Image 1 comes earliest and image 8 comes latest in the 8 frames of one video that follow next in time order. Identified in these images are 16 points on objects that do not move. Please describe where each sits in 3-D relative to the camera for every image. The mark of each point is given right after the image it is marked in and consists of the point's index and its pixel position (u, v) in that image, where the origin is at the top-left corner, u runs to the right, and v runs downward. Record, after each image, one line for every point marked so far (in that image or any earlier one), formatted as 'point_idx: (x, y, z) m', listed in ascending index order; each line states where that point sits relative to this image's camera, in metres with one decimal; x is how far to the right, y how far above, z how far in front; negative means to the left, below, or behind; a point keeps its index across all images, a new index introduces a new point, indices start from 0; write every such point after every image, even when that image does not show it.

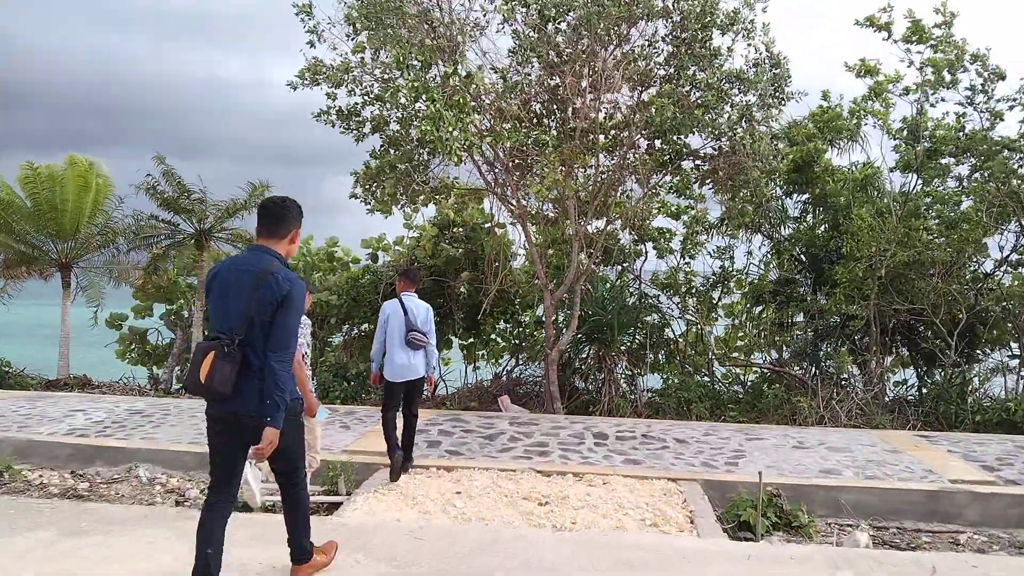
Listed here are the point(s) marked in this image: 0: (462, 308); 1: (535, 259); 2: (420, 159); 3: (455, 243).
0: (-0.7, -0.3, +9.5) m
1: (+0.3, +0.3, +7.9) m
2: (-1.0, +1.4, +7.4) m
3: (-0.8, +0.6, +9.1) m
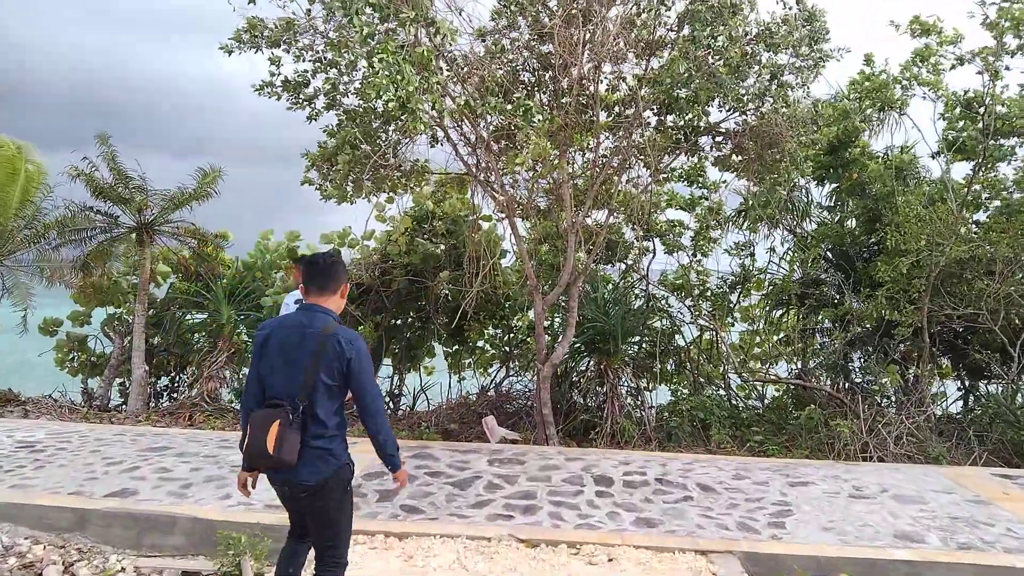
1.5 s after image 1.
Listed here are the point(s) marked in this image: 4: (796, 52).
0: (-0.8, -0.3, +8.3) m
1: (+0.1, +0.3, +6.7) m
2: (-1.1, +1.3, +6.3) m
3: (-0.9, +0.6, +7.9) m
4: (+2.5, +2.1, +6.2) m
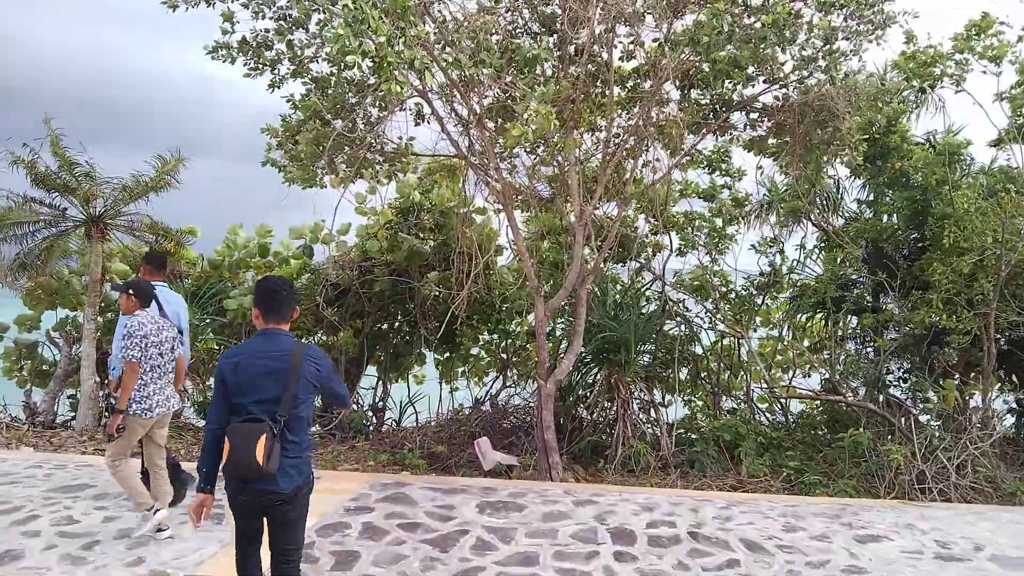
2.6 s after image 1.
0: (-0.8, -0.3, +7.4) m
1: (+0.1, +0.3, +5.8) m
2: (-1.1, +1.3, +5.3) m
3: (-0.9, +0.5, +7.0) m
4: (+2.5, +2.0, +5.2) m
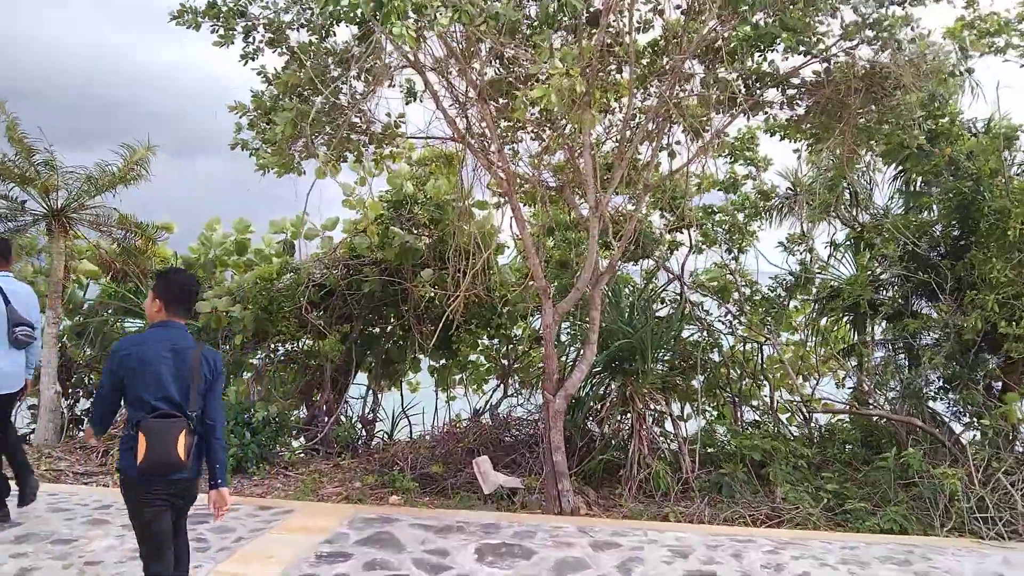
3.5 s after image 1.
0: (-0.8, -0.3, +6.7) m
1: (+0.1, +0.3, +5.2) m
2: (-1.1, +1.3, +4.7) m
3: (-0.9, +0.5, +6.4) m
4: (+2.5, +2.0, +4.6) m
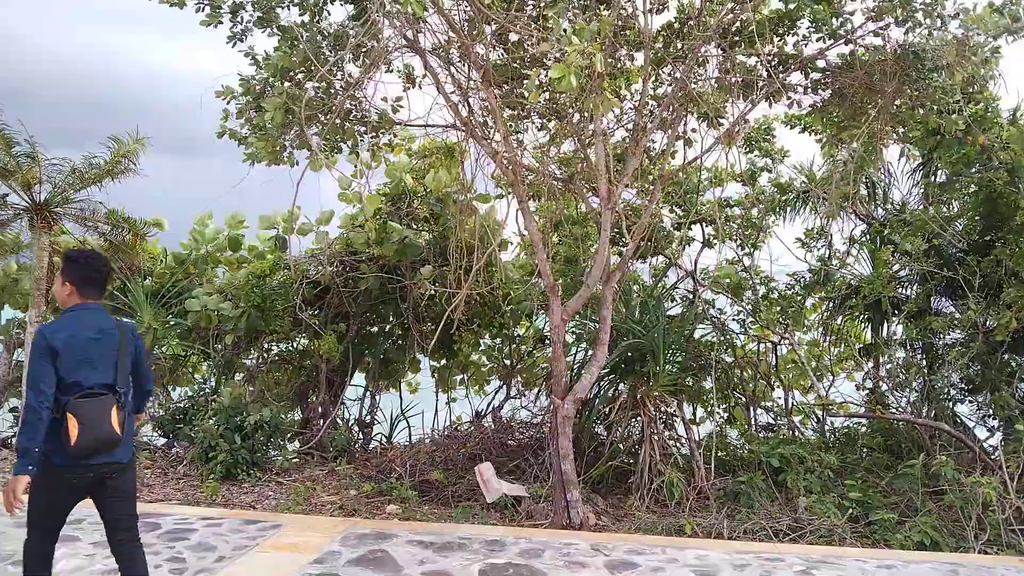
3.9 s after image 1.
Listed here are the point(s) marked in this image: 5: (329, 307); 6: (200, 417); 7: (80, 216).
0: (-0.8, -0.3, +6.4) m
1: (+0.2, +0.3, +4.9) m
2: (-1.1, +1.3, +4.4) m
3: (-0.9, +0.6, +6.1) m
4: (+2.5, +2.1, +4.3) m
5: (-1.6, -0.2, +6.4) m
6: (-2.5, -1.0, +5.7) m
7: (-3.9, +0.6, +6.3) m
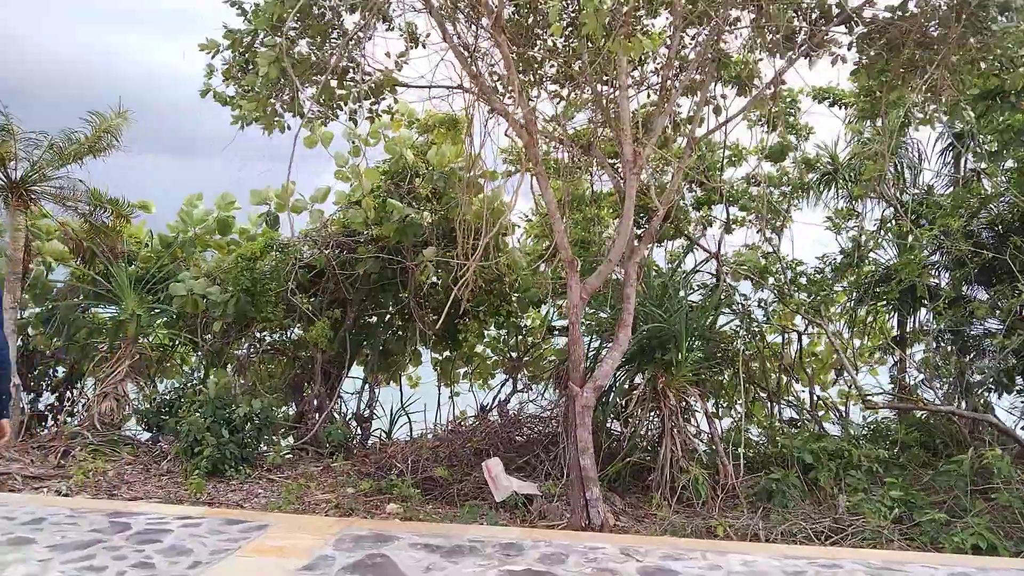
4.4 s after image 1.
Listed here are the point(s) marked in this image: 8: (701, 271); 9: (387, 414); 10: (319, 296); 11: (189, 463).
0: (-0.7, -0.2, +6.0) m
1: (+0.2, +0.4, +4.5) m
2: (-1.0, +1.5, +4.0) m
3: (-0.8, +0.7, +5.7) m
4: (+2.6, +2.2, +3.9) m
5: (-1.6, 0.0, +6.0) m
6: (-2.5, -0.9, +5.3) m
7: (-3.8, +0.8, +5.9) m
8: (+1.5, +0.1, +5.5) m
9: (-1.1, -1.1, +6.2) m
10: (-1.6, -0.1, +6.0) m
11: (-2.3, -1.2, +5.0) m
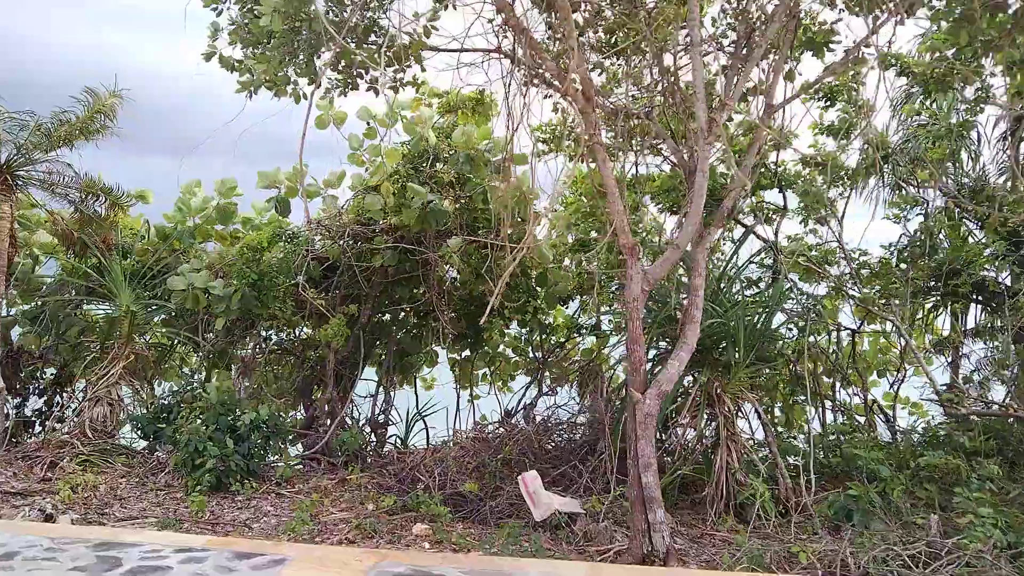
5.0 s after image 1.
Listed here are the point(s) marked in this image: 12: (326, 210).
0: (-0.5, -0.1, +5.5) m
1: (+0.5, +0.5, +4.0) m
2: (-0.8, +1.5, +3.5) m
3: (-0.6, +0.7, +5.2) m
4: (+2.8, +2.2, +3.4) m
5: (-1.3, 0.0, +5.5) m
6: (-2.2, -0.9, +4.8) m
7: (-3.6, +0.8, +5.4) m
8: (+1.7, +0.2, +5.0) m
9: (-0.9, -1.1, +5.7) m
10: (-1.4, 0.0, +5.5) m
11: (-2.0, -1.2, +4.5) m
12: (-1.4, +0.6, +5.3) m
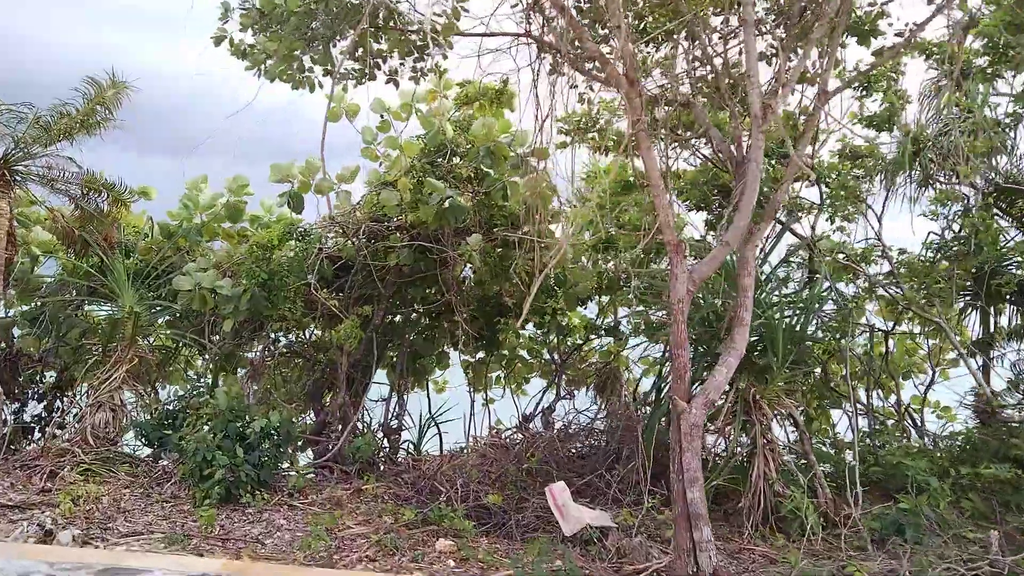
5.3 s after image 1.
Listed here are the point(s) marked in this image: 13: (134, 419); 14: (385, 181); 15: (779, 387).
0: (-0.3, -0.1, +5.3) m
1: (+0.6, +0.5, +3.7) m
2: (-0.6, +1.5, +3.3) m
3: (-0.4, +0.7, +5.0) m
4: (+3.0, +2.2, +3.2) m
5: (-1.2, 0.0, +5.2) m
6: (-2.1, -0.9, +4.6) m
7: (-3.4, +0.8, +5.2) m
8: (+1.9, +0.2, +4.8) m
9: (-0.7, -1.1, +5.5) m
10: (-1.3, 0.0, +5.3) m
11: (-1.9, -1.2, +4.3) m
12: (-1.2, +0.6, +5.1) m
13: (-2.7, -0.9, +5.1) m
14: (-0.9, +0.7, +5.0) m
15: (+1.6, -0.6, +4.2) m
